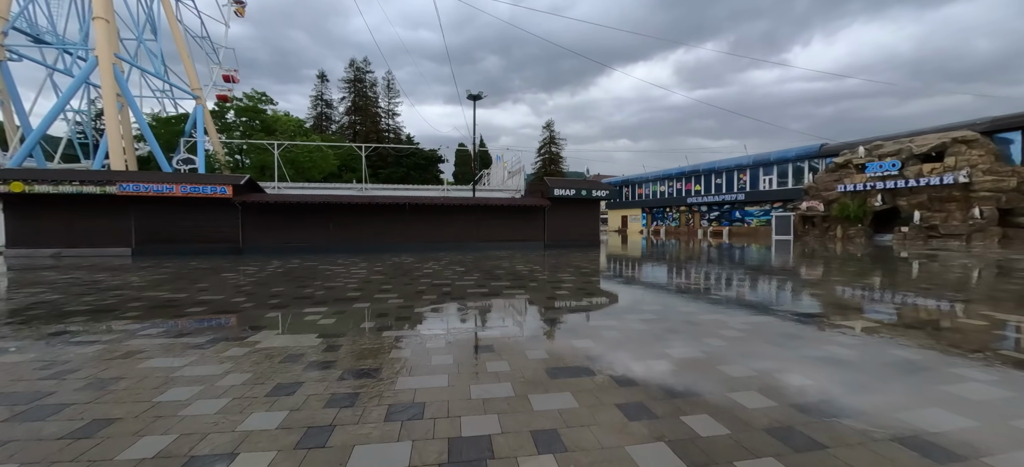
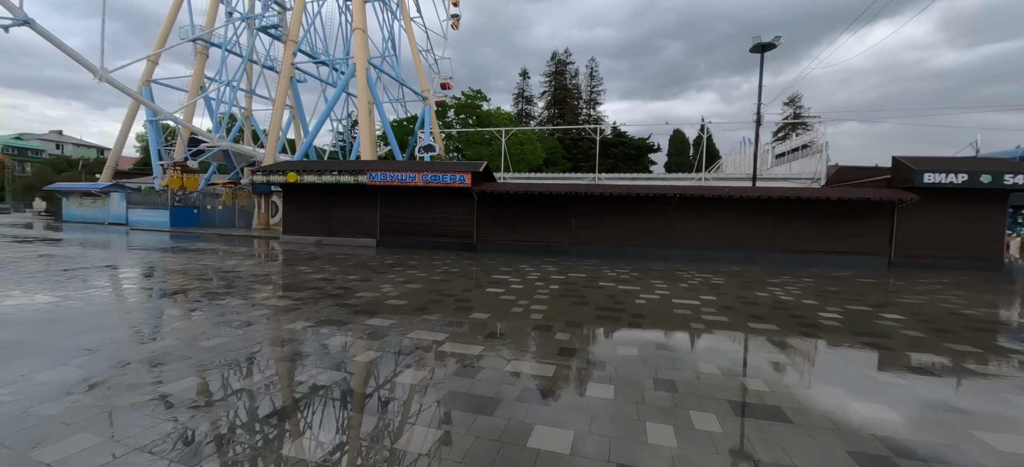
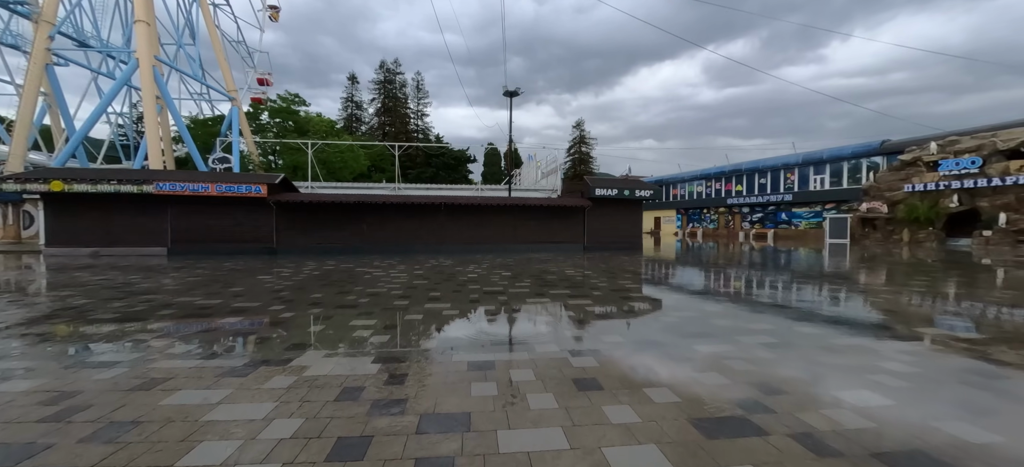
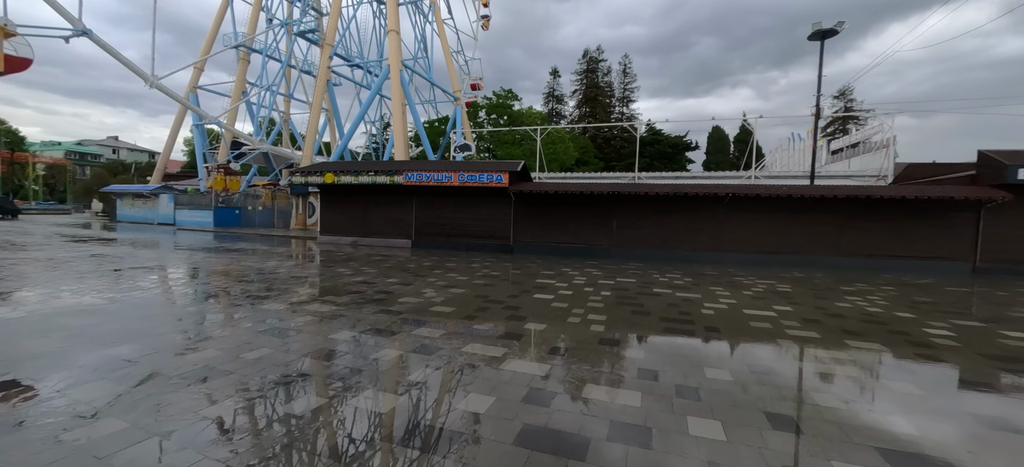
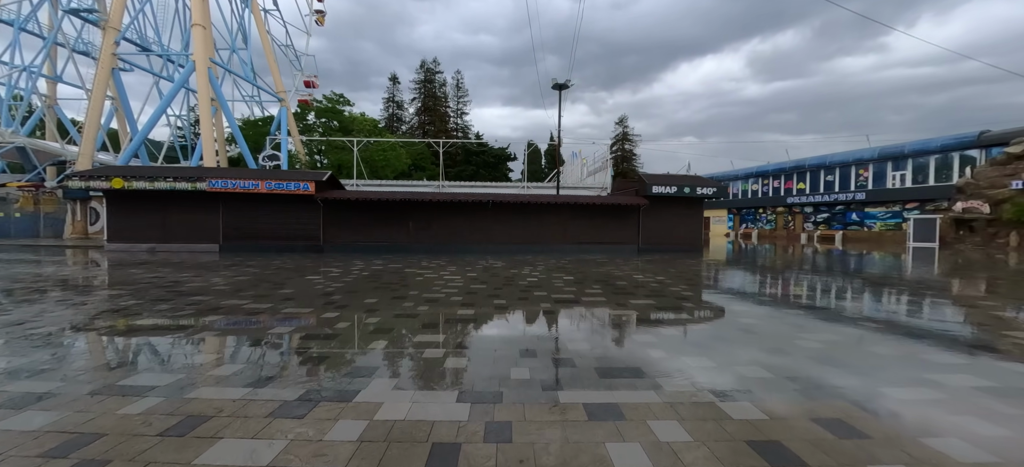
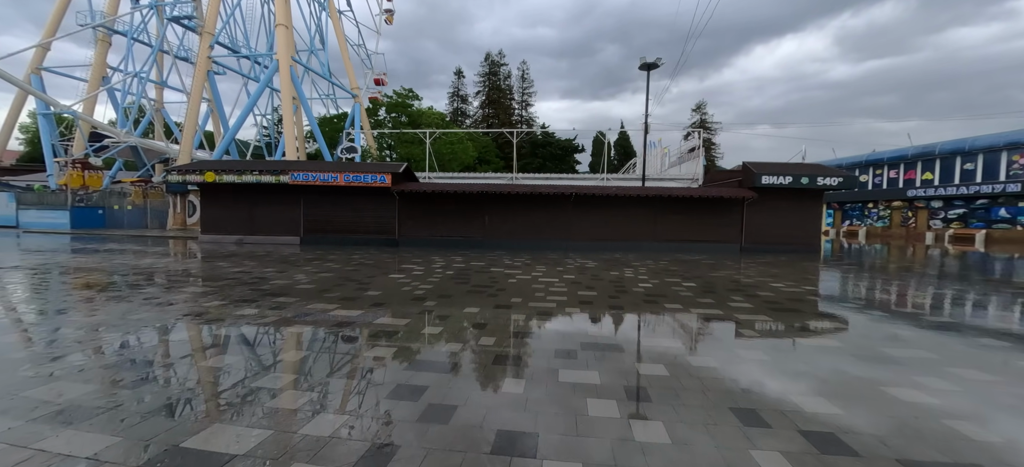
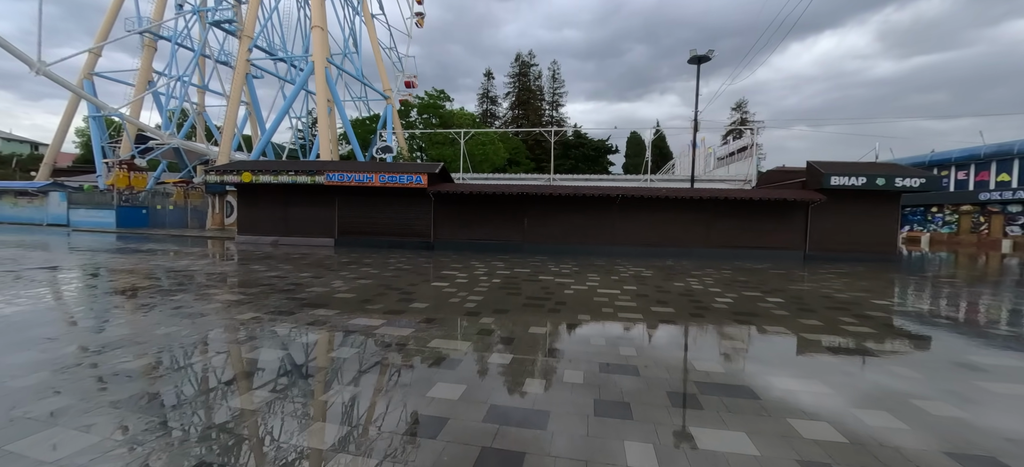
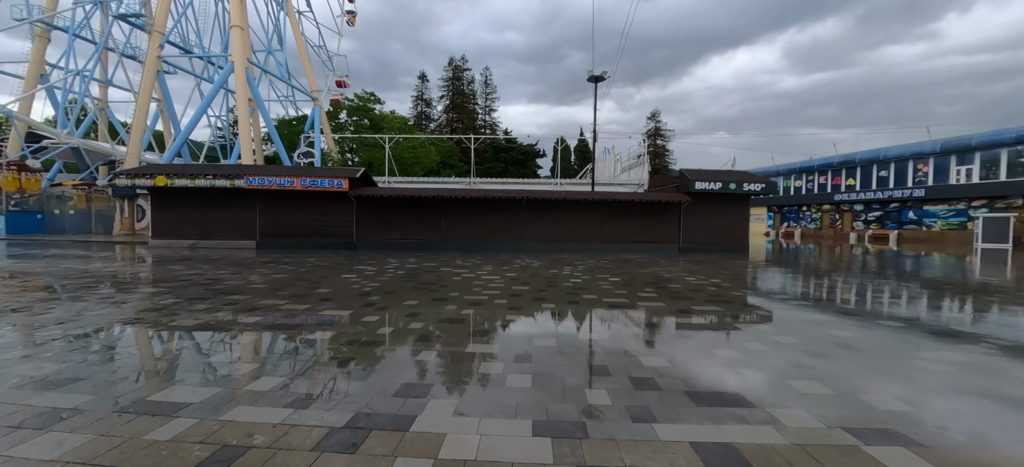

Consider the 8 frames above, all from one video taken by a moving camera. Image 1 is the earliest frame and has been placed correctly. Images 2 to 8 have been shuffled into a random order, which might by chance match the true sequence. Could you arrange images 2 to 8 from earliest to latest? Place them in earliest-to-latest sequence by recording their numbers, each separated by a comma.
3, 5, 8, 6, 7, 2, 4
